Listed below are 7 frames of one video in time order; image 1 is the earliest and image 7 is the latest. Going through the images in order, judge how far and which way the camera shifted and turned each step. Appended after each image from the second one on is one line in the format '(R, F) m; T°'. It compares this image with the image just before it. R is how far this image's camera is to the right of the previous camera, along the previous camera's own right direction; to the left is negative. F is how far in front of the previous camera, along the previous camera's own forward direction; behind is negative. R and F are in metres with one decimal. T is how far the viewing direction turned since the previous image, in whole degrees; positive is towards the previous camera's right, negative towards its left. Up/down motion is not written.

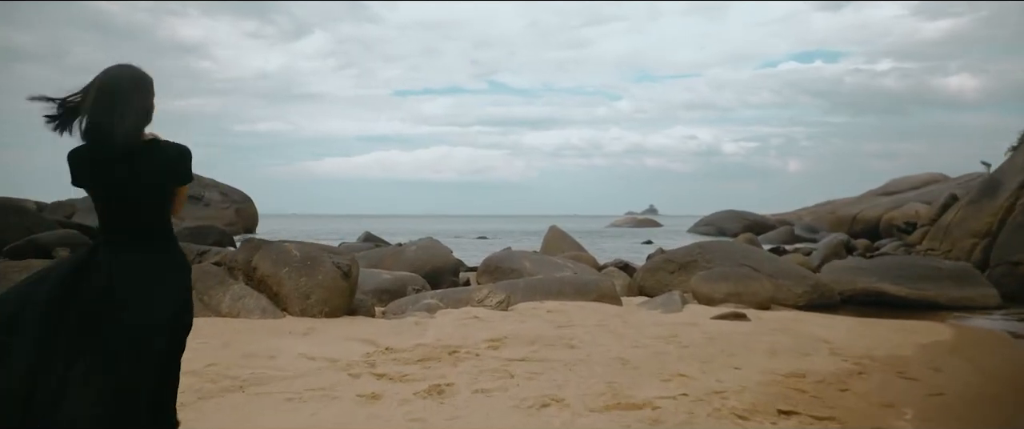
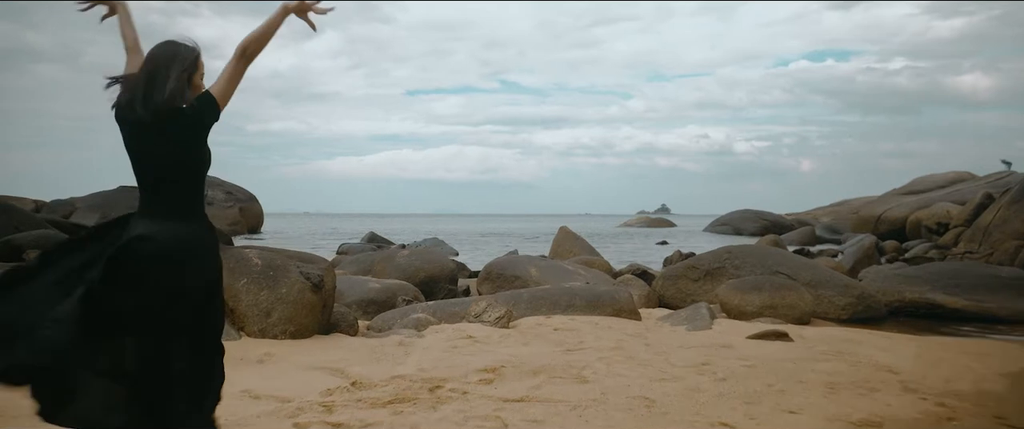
(+0.1, +1.3) m; -1°
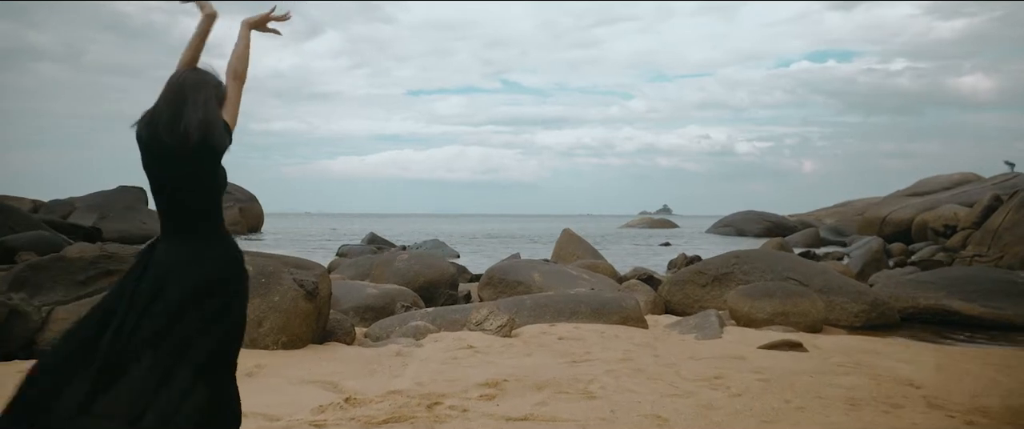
(0.0, +0.3) m; 0°
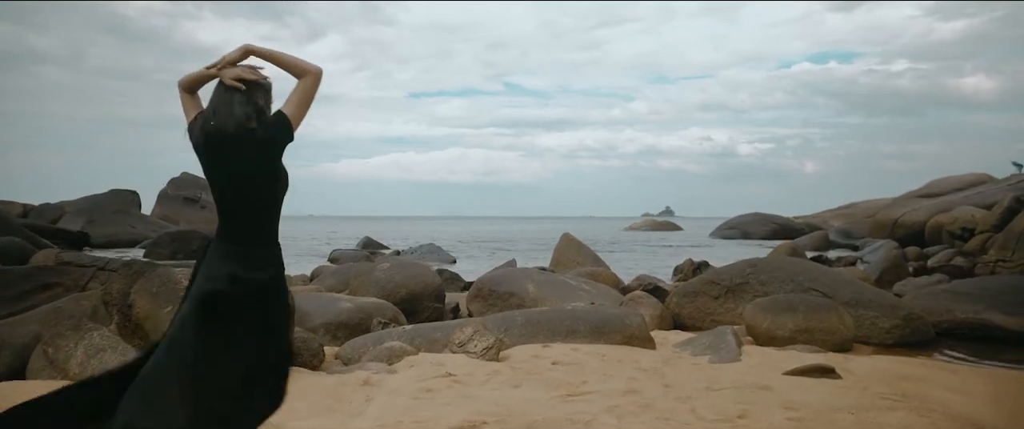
(+0.1, +1.0) m; 0°
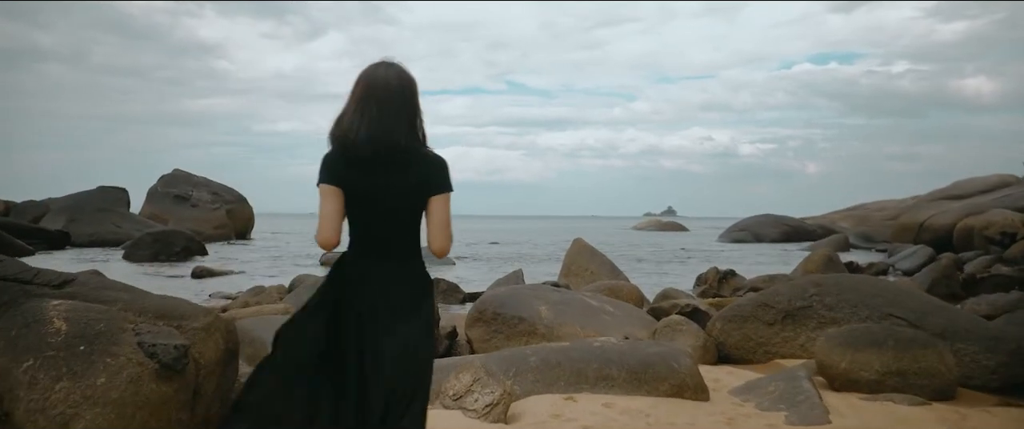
(-0.1, +1.7) m; 0°
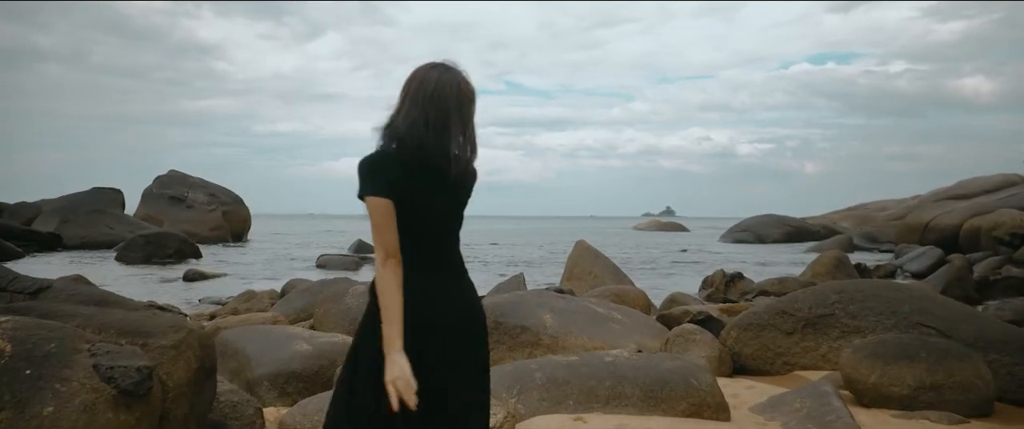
(0.0, +0.5) m; 0°
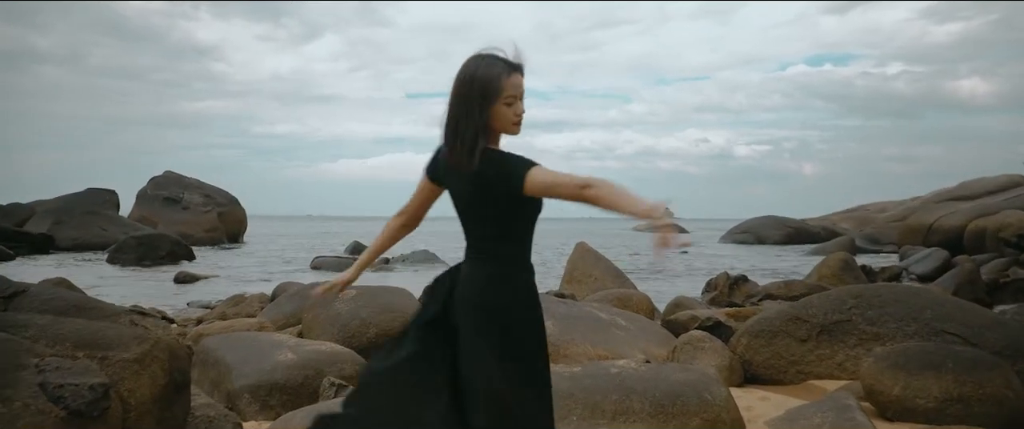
(0.0, +0.4) m; 0°
